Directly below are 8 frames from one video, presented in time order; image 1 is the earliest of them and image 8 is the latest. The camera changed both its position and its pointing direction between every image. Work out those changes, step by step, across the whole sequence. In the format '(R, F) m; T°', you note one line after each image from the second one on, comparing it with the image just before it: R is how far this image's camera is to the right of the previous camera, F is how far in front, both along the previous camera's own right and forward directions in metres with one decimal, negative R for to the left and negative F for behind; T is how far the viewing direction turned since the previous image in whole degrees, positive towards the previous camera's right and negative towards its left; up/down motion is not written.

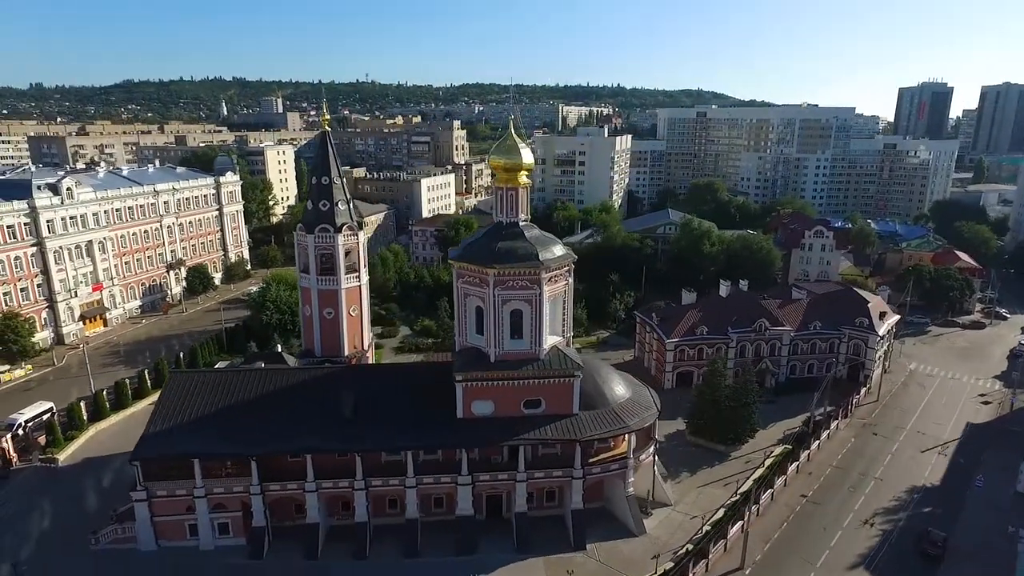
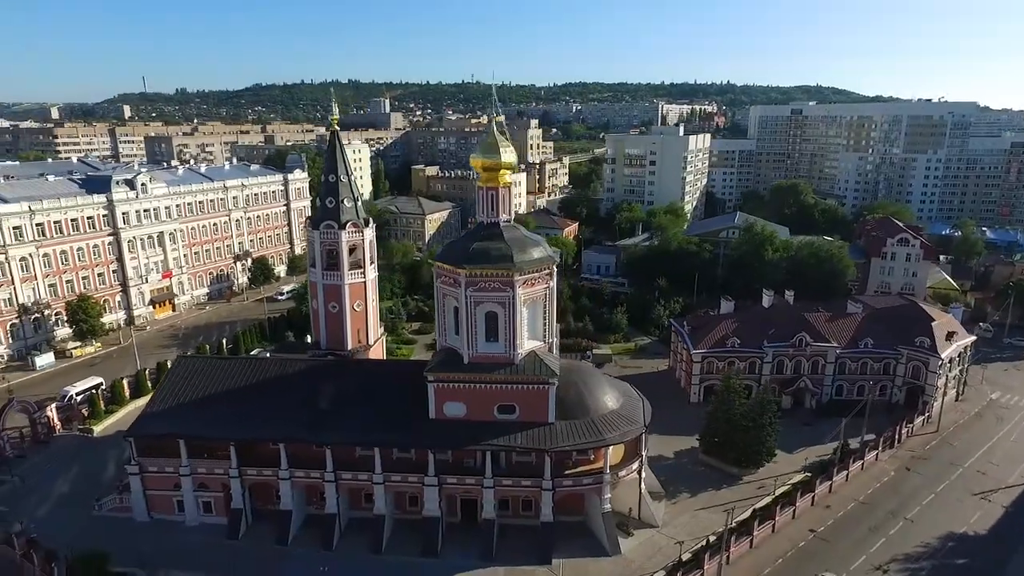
(+5.0, +1.0) m; -9°
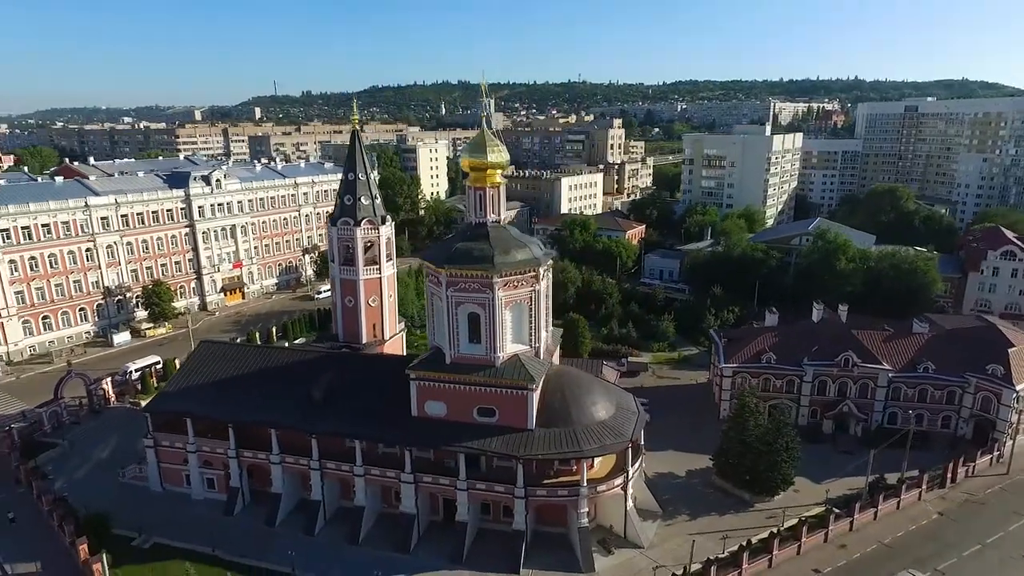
(+4.7, +0.8) m; -9°
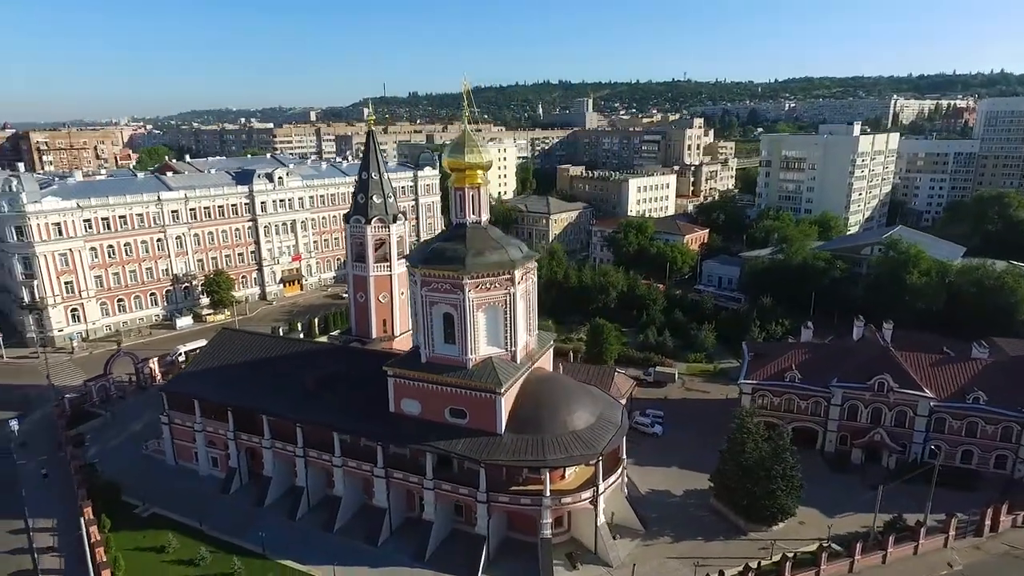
(+4.8, +0.7) m; -9°
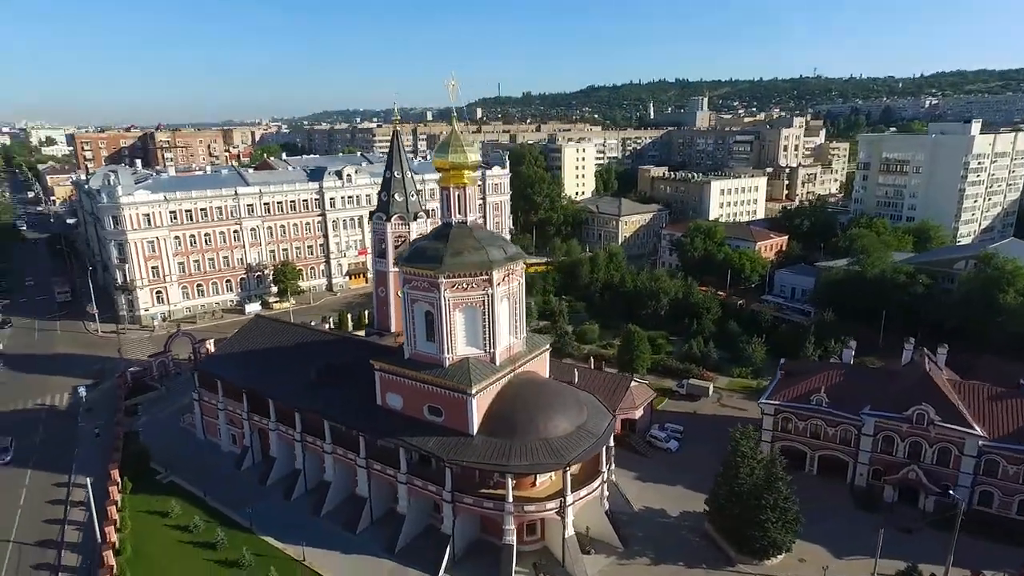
(+5.1, +0.7) m; -10°
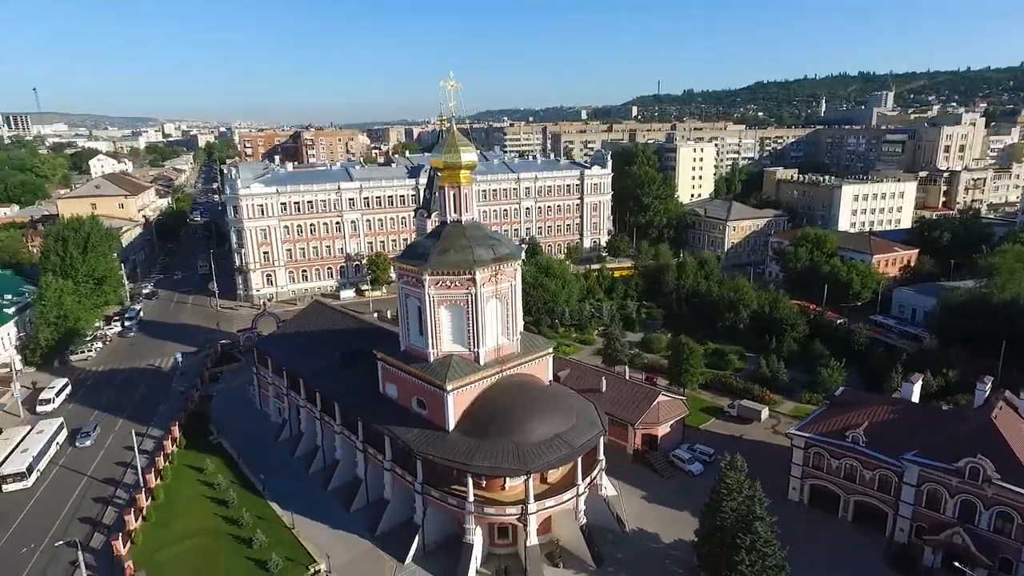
(+6.5, +0.9) m; -14°
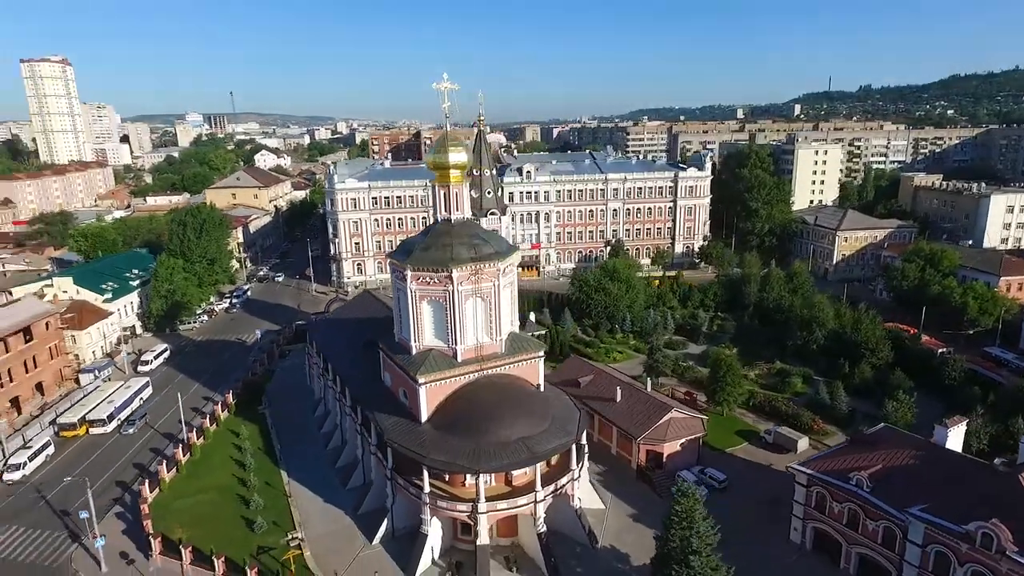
(+6.6, +0.7) m; -13°
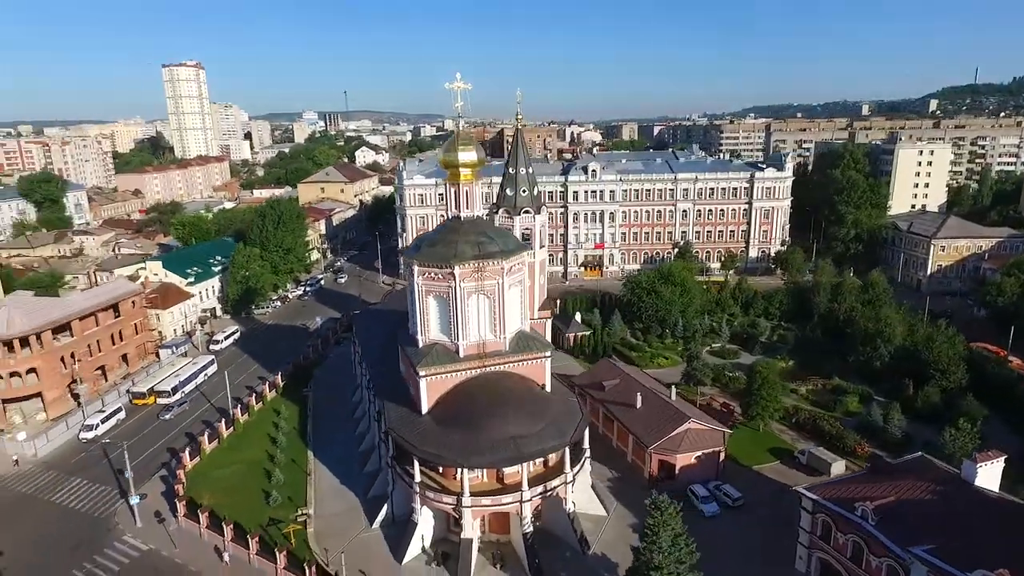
(+4.0, +0.2) m; -9°
